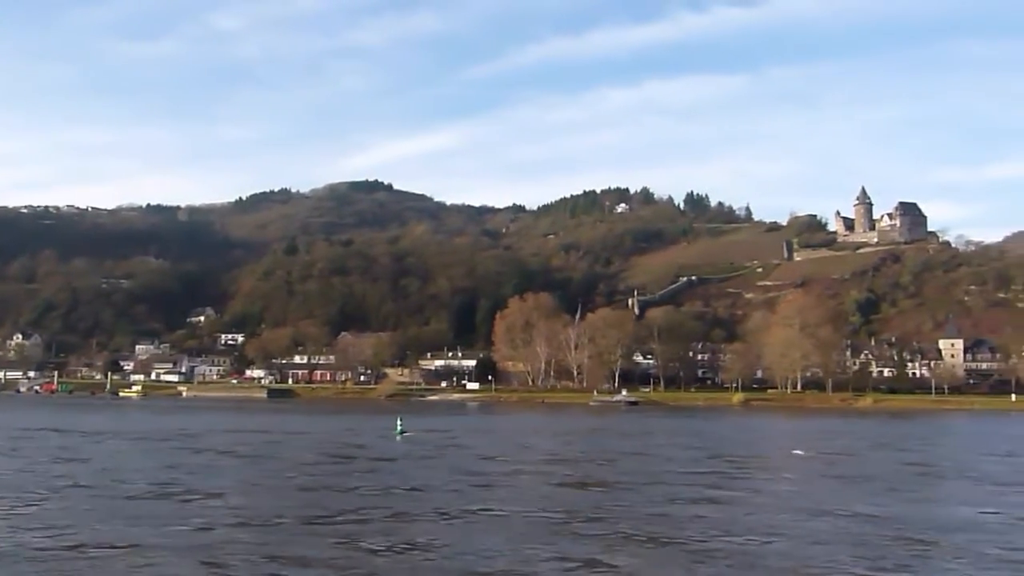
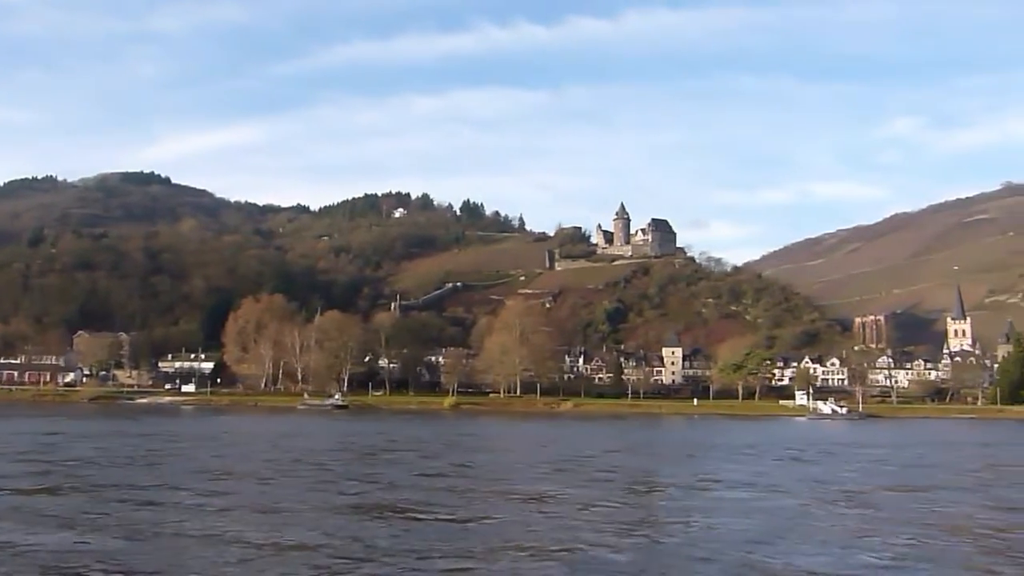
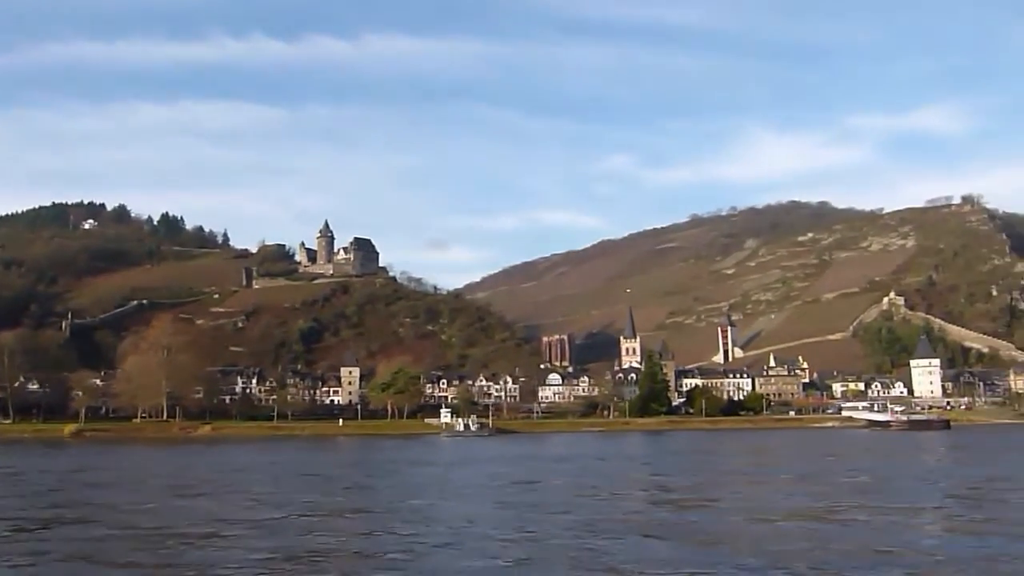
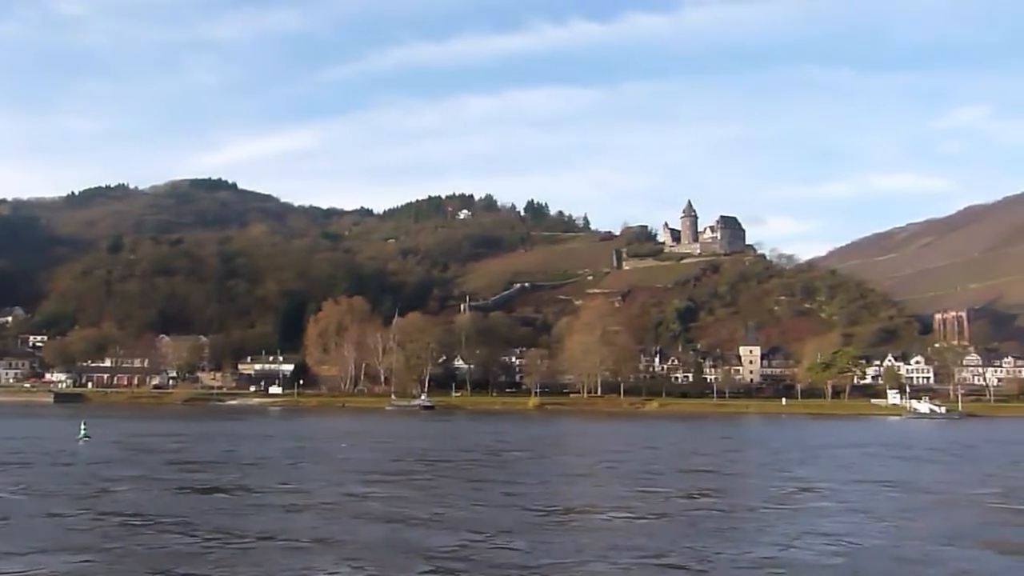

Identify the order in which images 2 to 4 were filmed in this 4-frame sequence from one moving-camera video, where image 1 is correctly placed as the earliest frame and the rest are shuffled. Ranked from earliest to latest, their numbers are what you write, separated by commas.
4, 2, 3
